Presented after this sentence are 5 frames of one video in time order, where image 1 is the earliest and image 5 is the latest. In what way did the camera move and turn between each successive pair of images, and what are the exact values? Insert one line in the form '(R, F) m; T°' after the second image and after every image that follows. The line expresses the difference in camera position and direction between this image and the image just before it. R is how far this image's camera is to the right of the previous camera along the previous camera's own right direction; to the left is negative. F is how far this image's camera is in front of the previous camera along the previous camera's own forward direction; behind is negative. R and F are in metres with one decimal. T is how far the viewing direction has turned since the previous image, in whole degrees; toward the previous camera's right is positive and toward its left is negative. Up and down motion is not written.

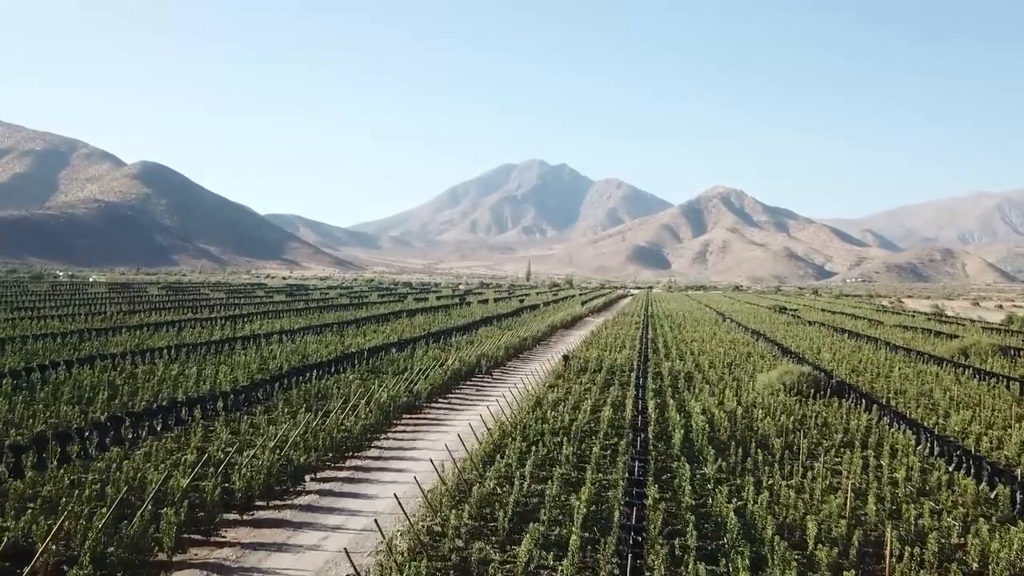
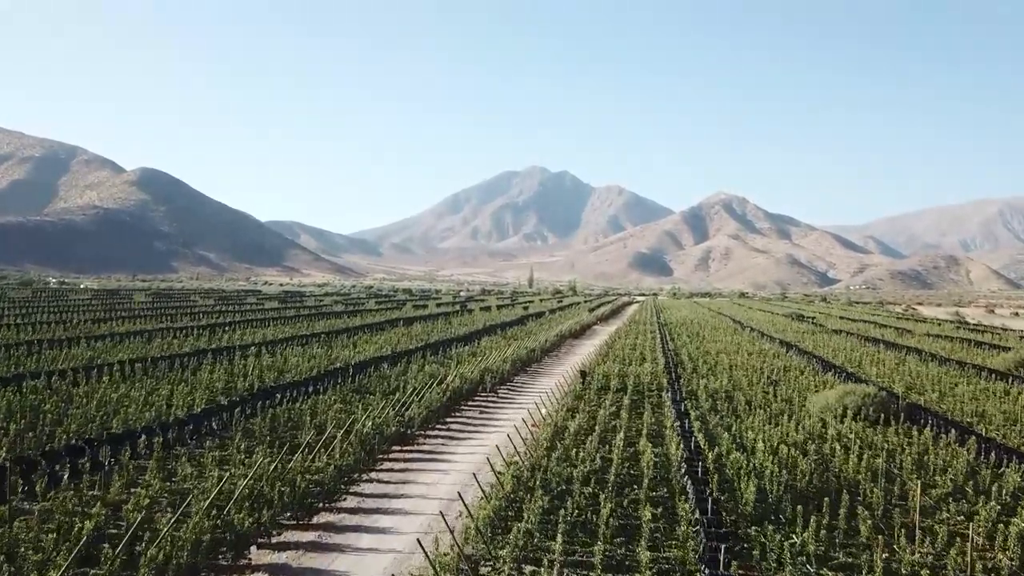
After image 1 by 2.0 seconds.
(-0.2, +3.1) m; 0°
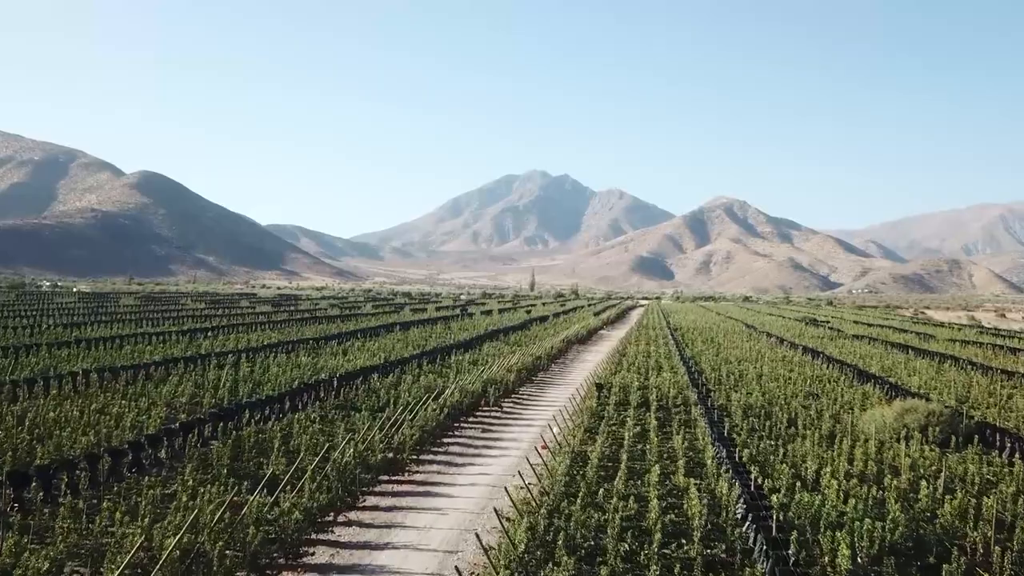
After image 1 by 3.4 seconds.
(-0.1, +2.3) m; 0°
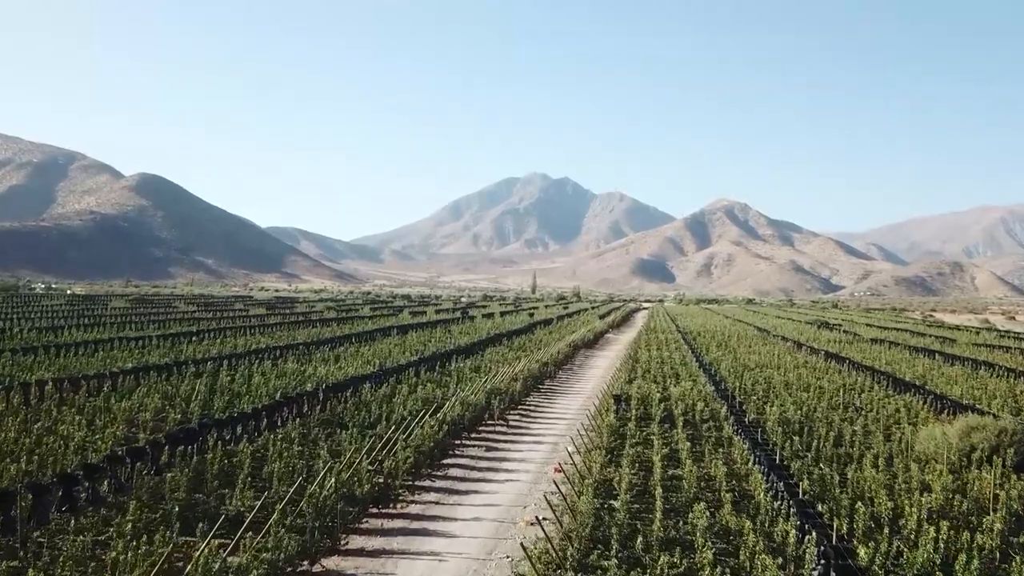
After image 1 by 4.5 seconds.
(-0.1, +1.9) m; 0°
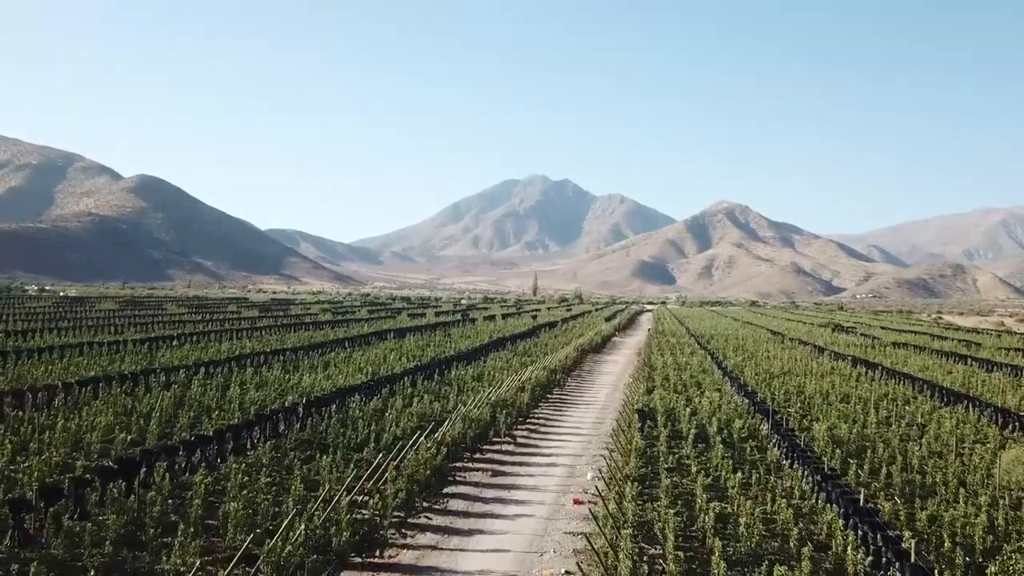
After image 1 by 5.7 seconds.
(-0.2, +2.0) m; 0°
